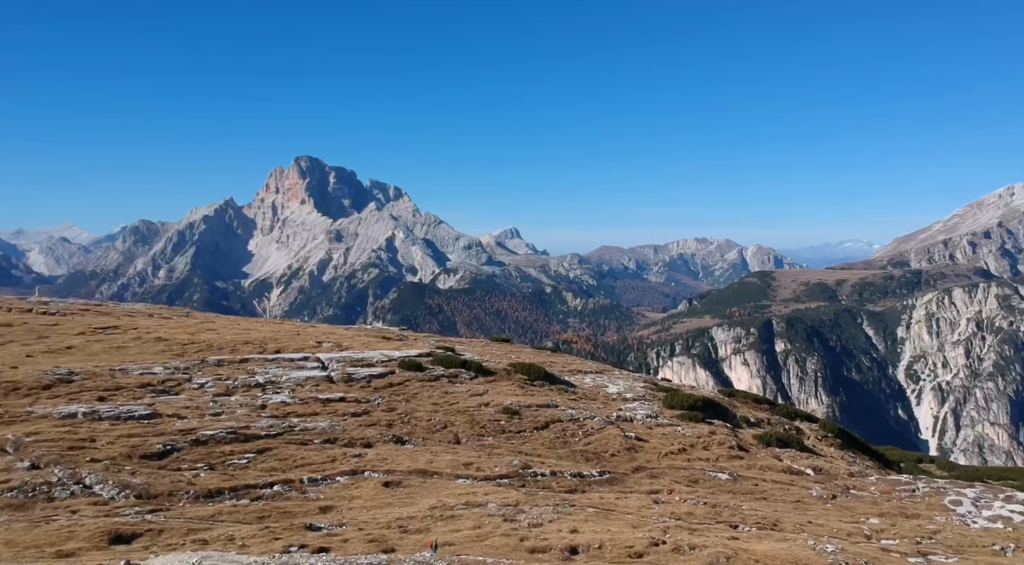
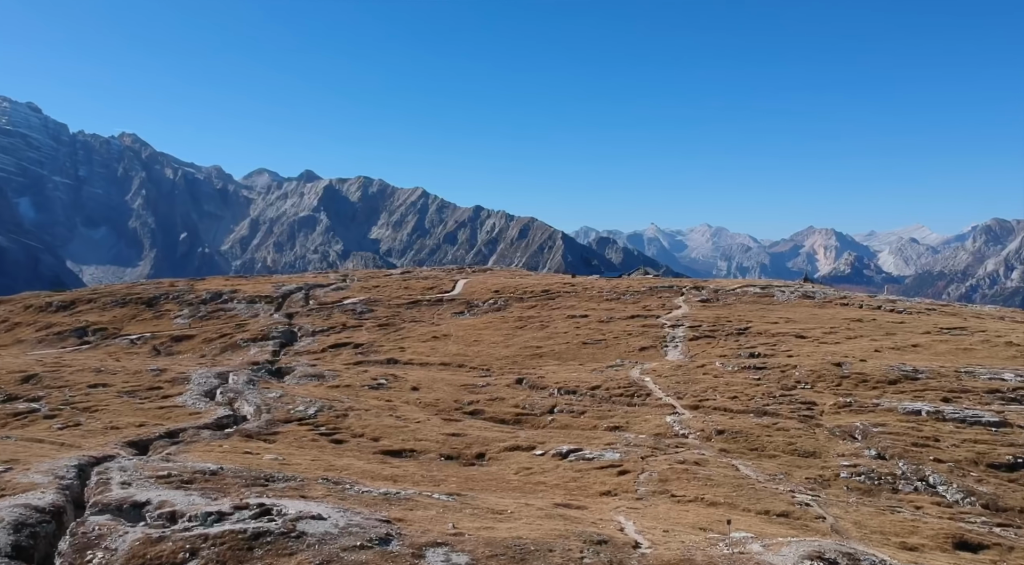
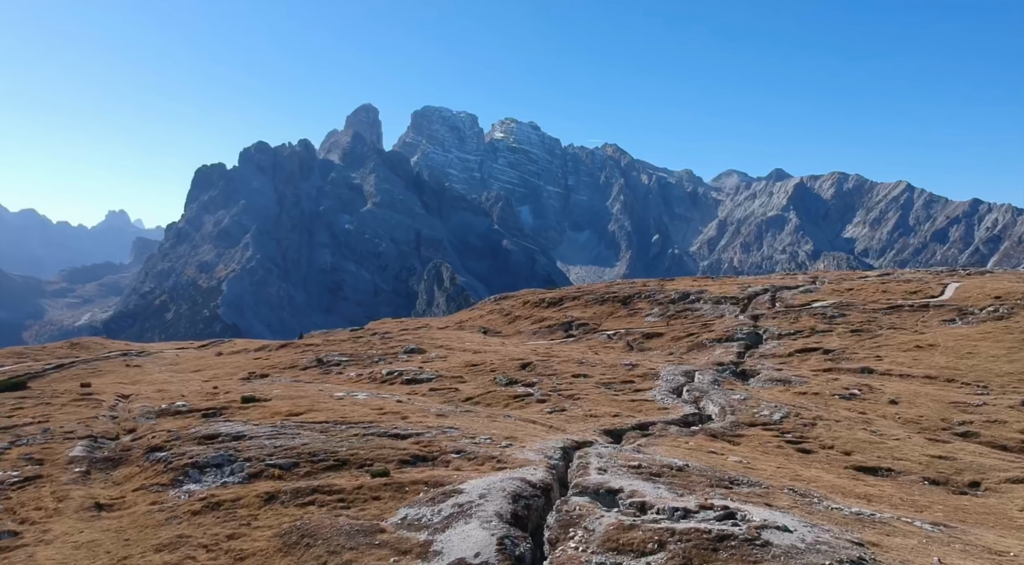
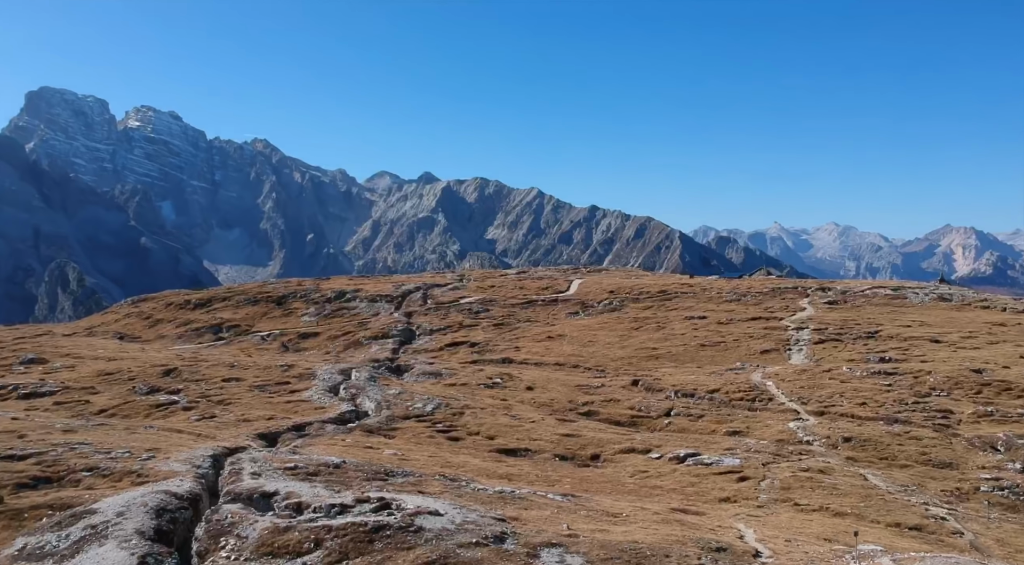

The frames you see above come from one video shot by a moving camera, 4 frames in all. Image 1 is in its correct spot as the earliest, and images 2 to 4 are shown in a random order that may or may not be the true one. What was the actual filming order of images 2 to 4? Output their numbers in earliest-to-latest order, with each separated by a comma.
2, 4, 3
